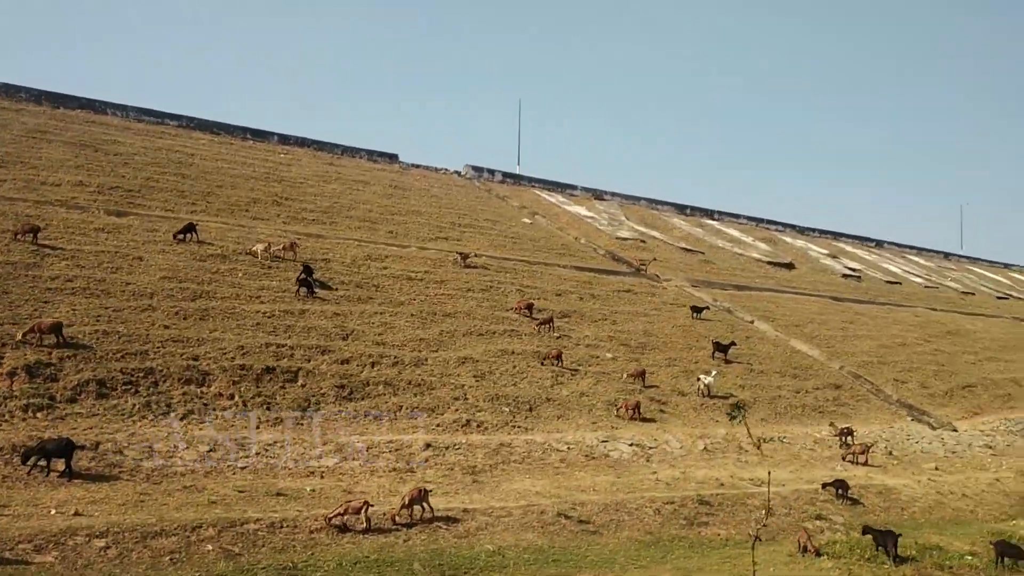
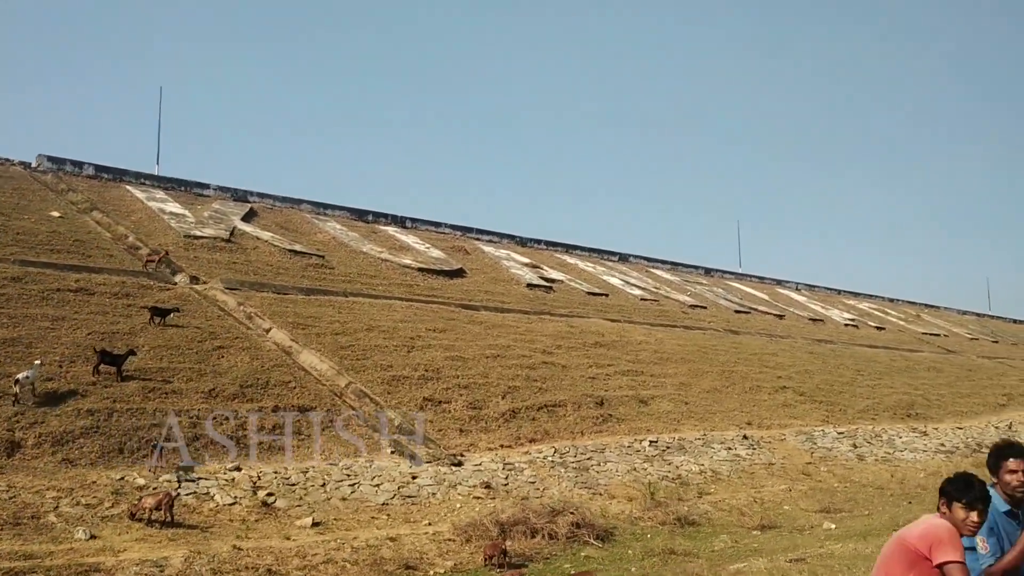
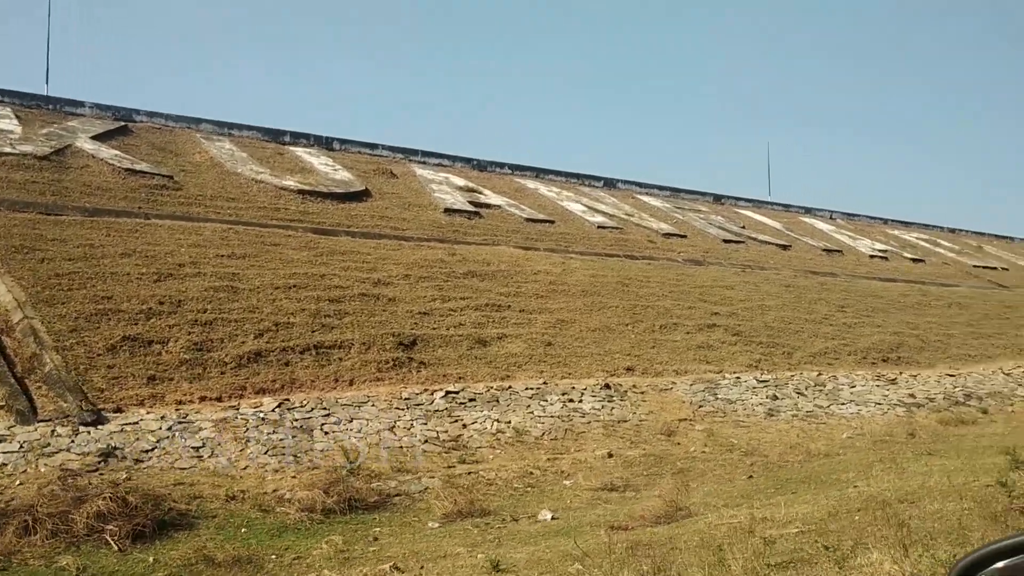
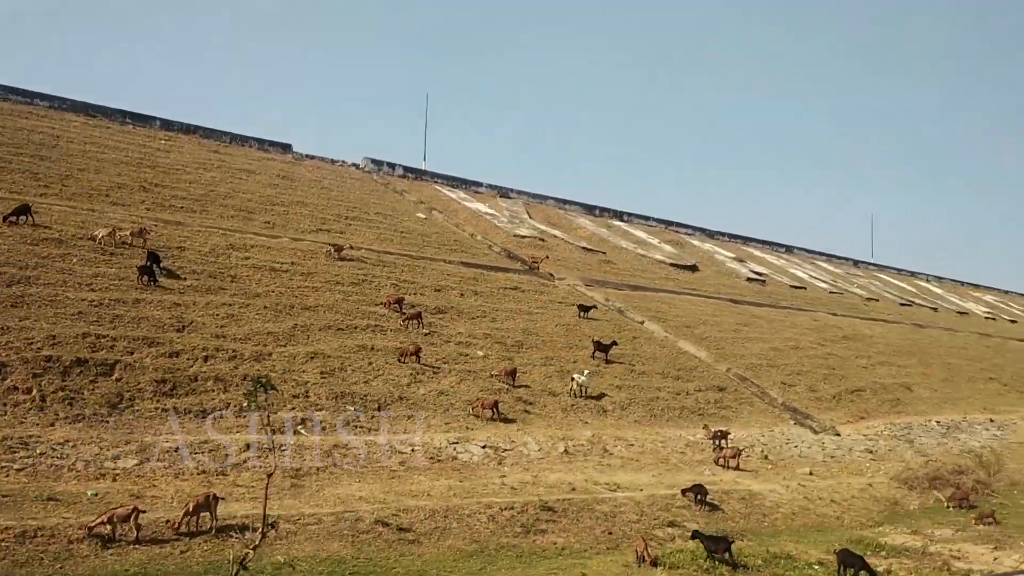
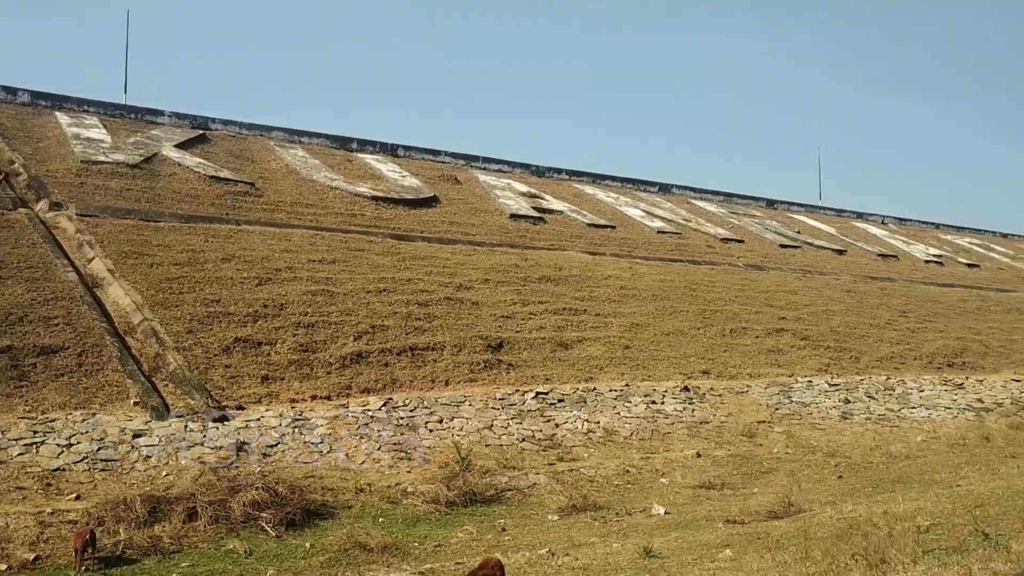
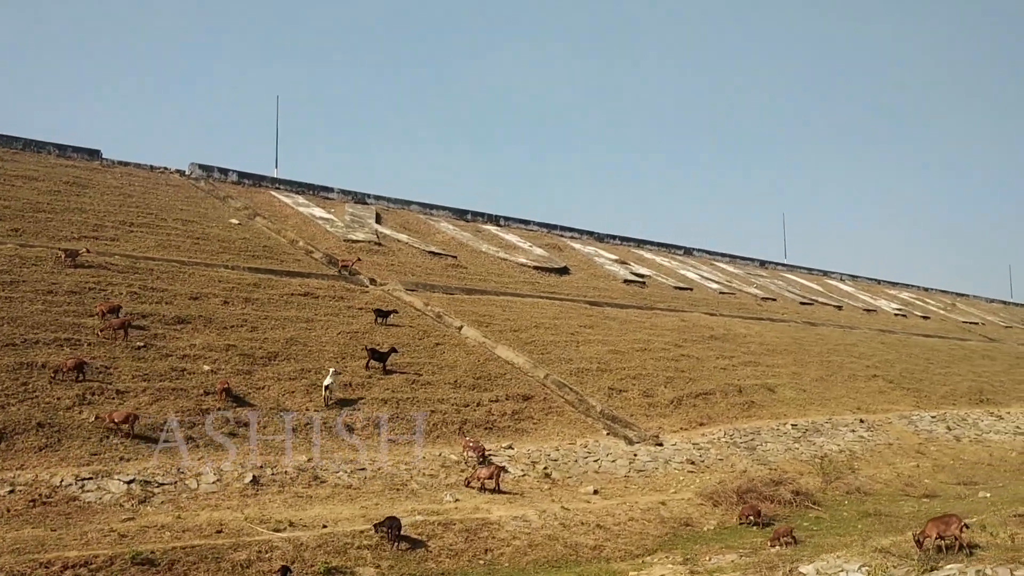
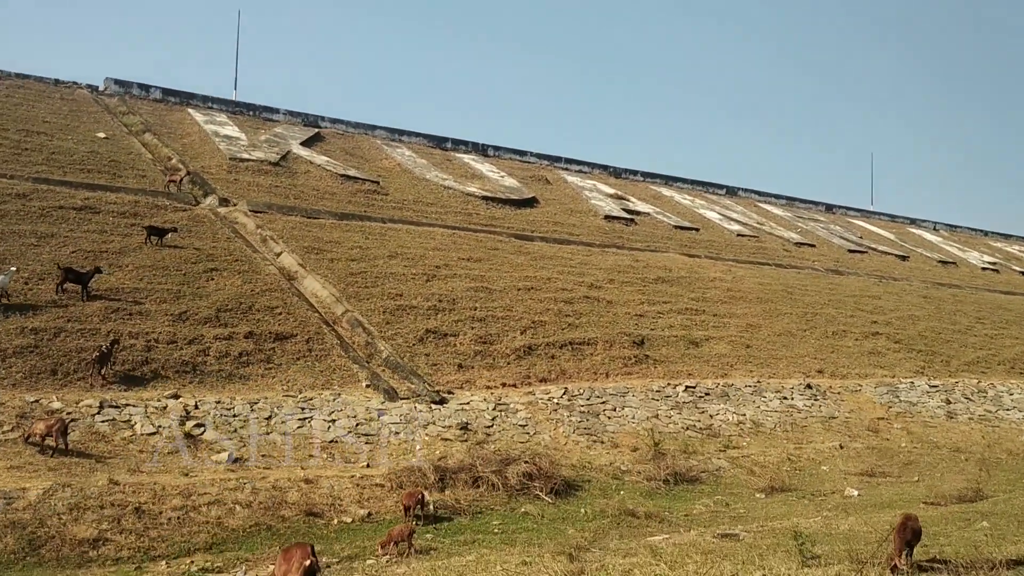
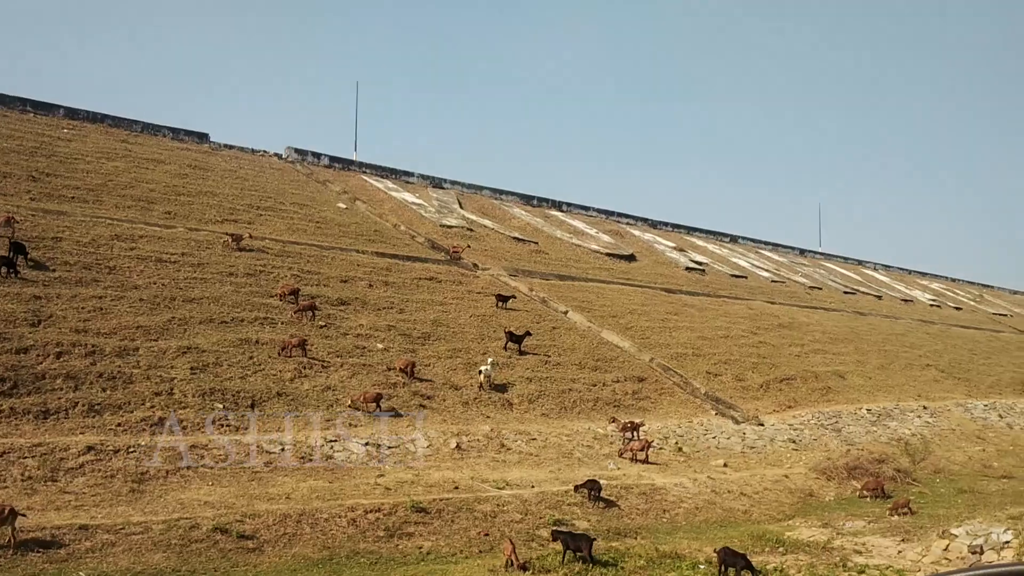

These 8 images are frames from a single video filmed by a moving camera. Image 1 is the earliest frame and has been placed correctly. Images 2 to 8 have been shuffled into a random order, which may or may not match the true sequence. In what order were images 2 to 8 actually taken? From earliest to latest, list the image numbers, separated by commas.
4, 8, 6, 2, 7, 5, 3
